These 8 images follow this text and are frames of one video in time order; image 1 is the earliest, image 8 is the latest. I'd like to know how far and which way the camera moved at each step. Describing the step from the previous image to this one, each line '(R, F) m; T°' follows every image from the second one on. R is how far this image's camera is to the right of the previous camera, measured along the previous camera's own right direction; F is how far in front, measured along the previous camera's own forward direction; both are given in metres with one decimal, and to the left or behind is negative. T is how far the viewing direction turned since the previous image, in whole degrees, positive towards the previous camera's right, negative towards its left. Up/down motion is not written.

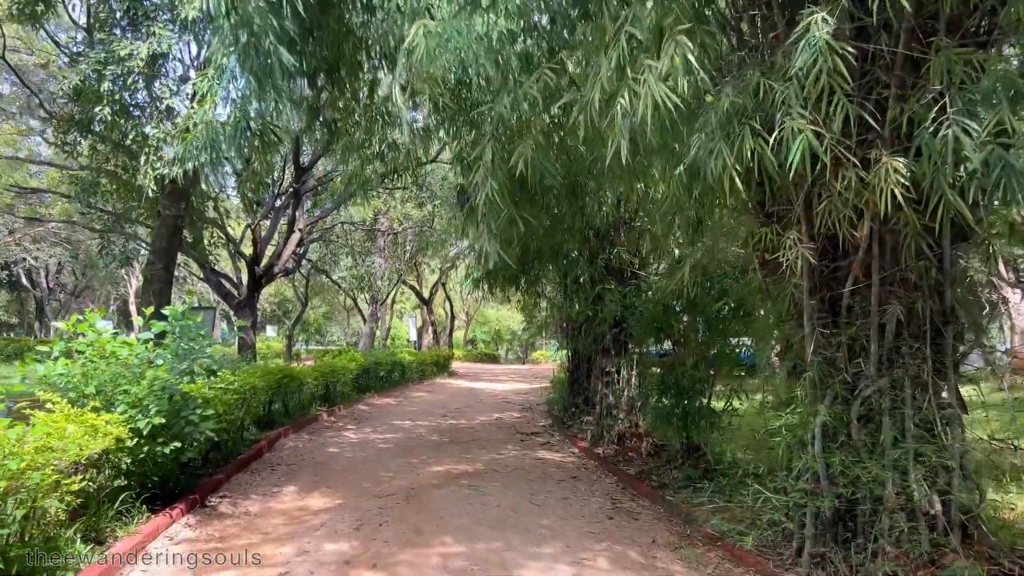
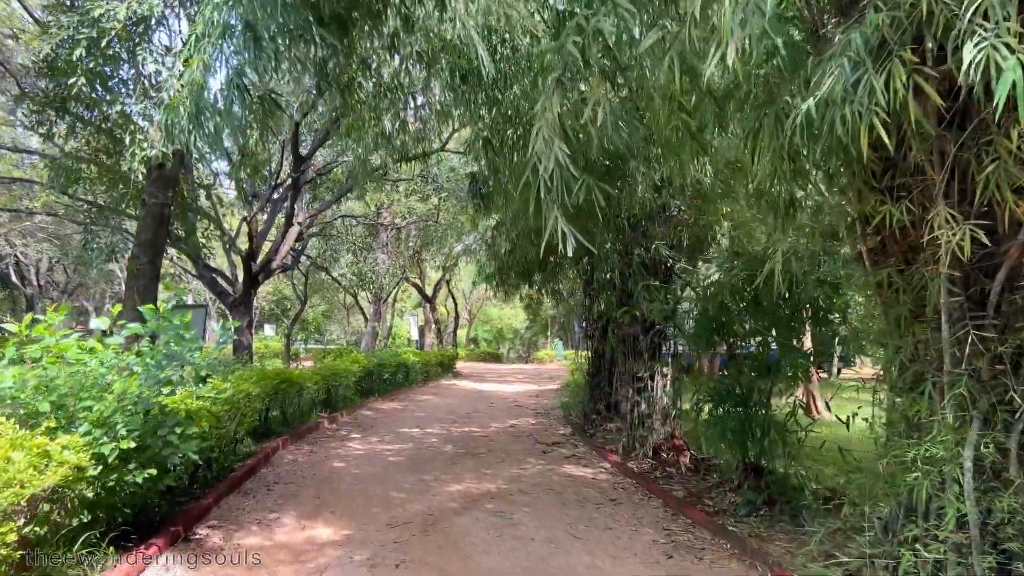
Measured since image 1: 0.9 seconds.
(-0.2, +0.8) m; 0°
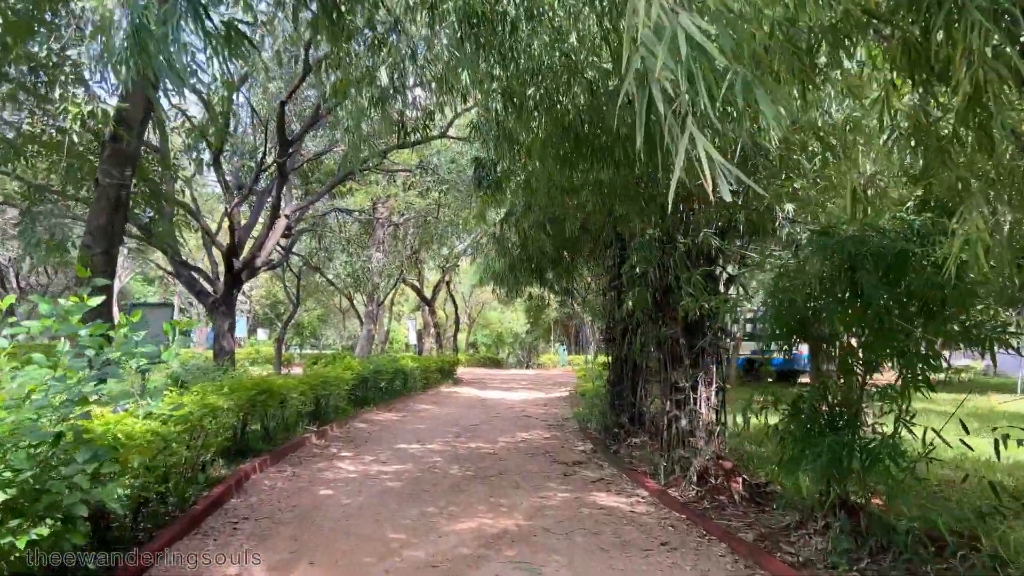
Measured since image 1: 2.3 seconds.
(-0.2, +1.1) m; 0°
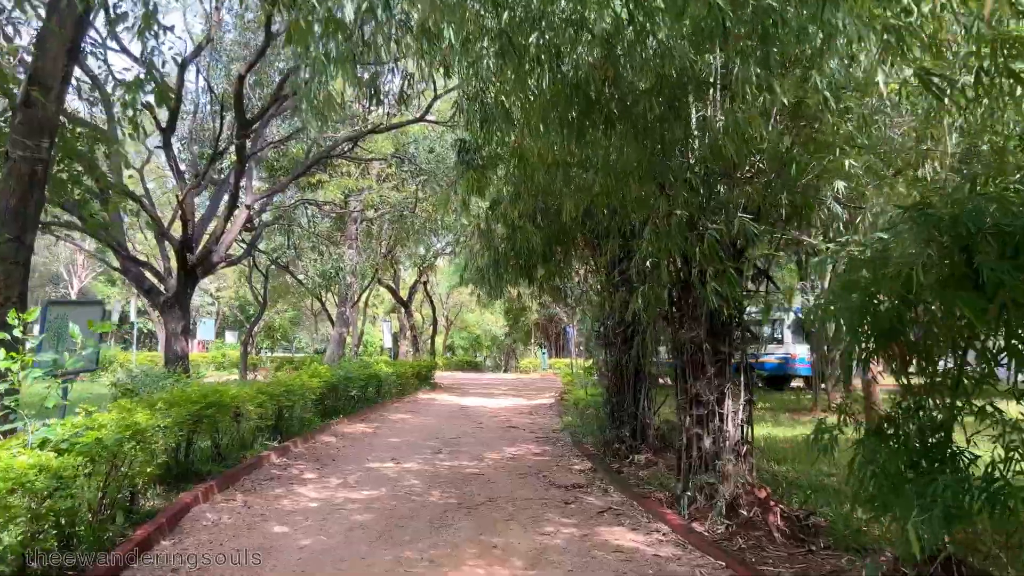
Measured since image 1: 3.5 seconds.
(-0.1, +1.0) m; +2°
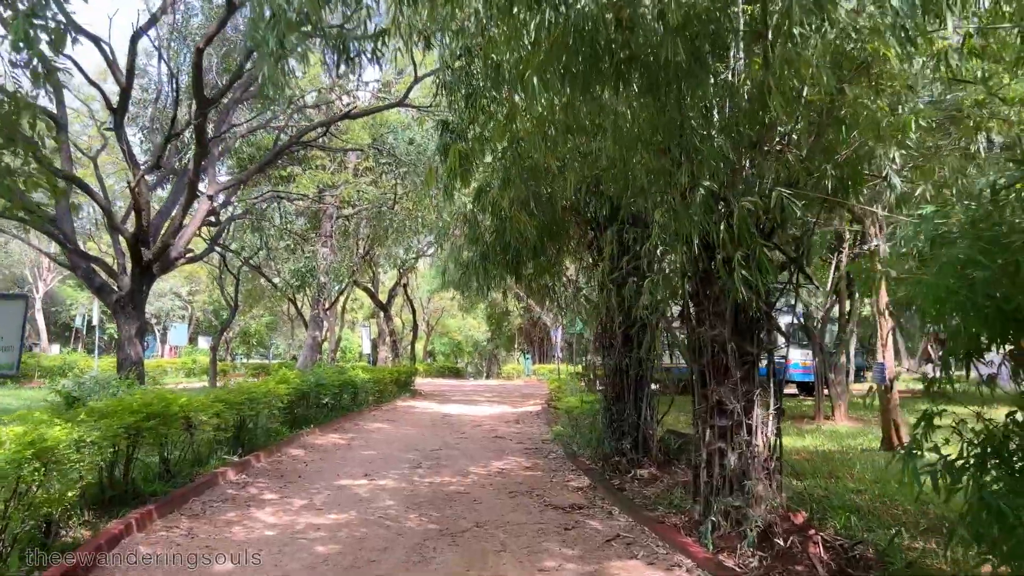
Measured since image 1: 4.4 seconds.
(-0.1, +0.8) m; +1°
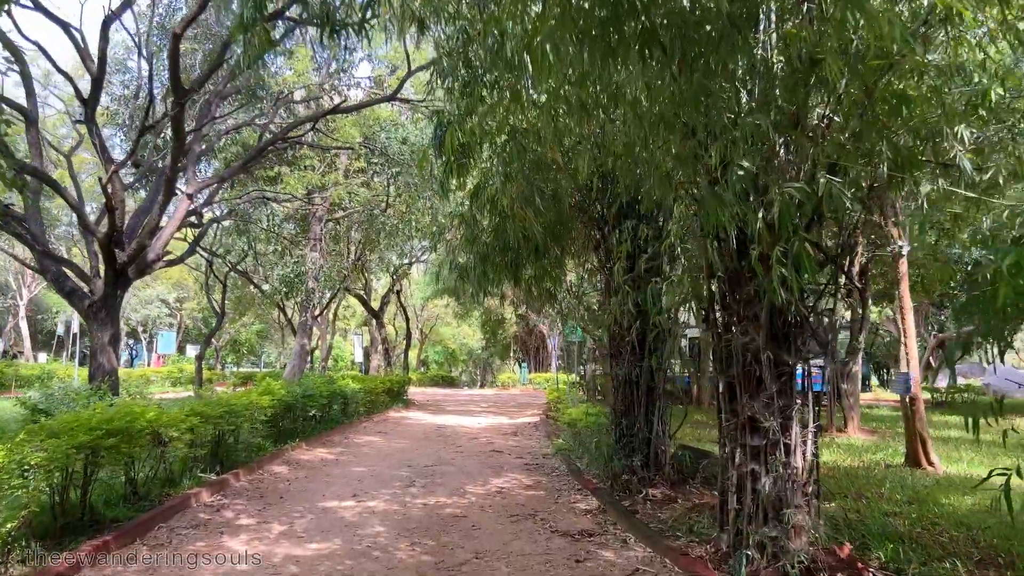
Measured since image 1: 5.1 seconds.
(-0.1, +0.5) m; 0°
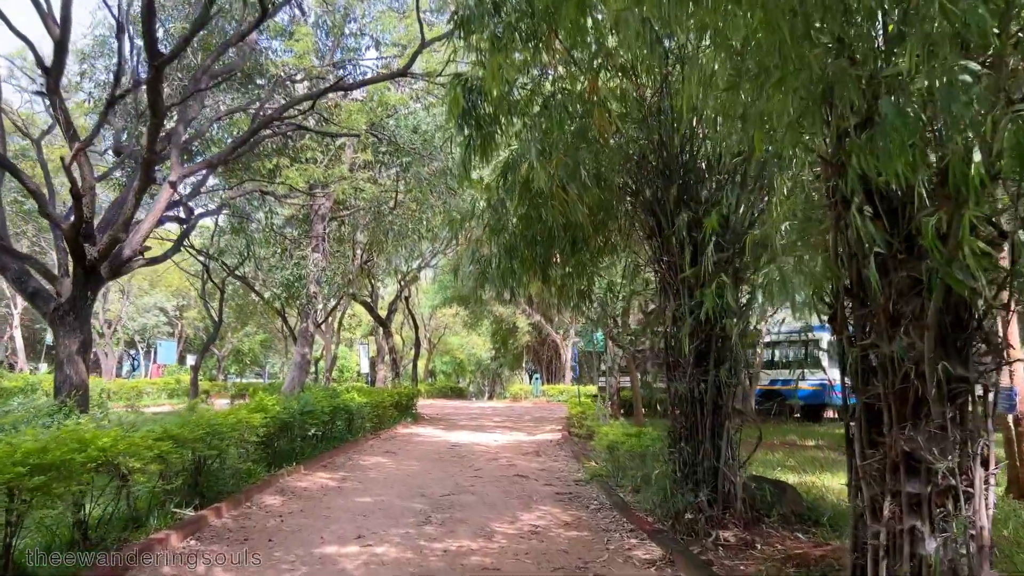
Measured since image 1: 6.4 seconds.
(-0.2, +1.1) m; 0°
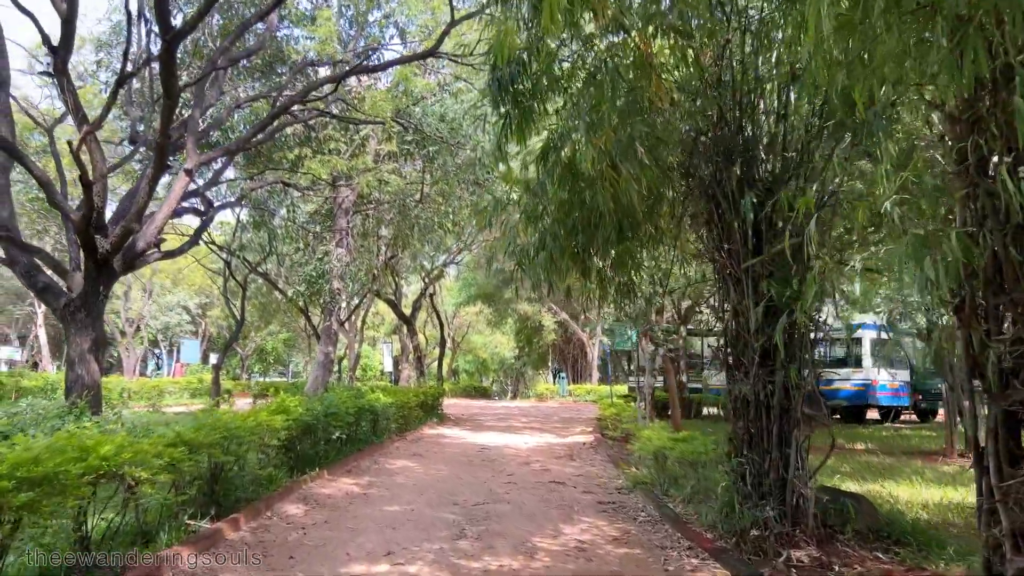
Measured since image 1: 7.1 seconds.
(-0.1, +0.5) m; -2°
